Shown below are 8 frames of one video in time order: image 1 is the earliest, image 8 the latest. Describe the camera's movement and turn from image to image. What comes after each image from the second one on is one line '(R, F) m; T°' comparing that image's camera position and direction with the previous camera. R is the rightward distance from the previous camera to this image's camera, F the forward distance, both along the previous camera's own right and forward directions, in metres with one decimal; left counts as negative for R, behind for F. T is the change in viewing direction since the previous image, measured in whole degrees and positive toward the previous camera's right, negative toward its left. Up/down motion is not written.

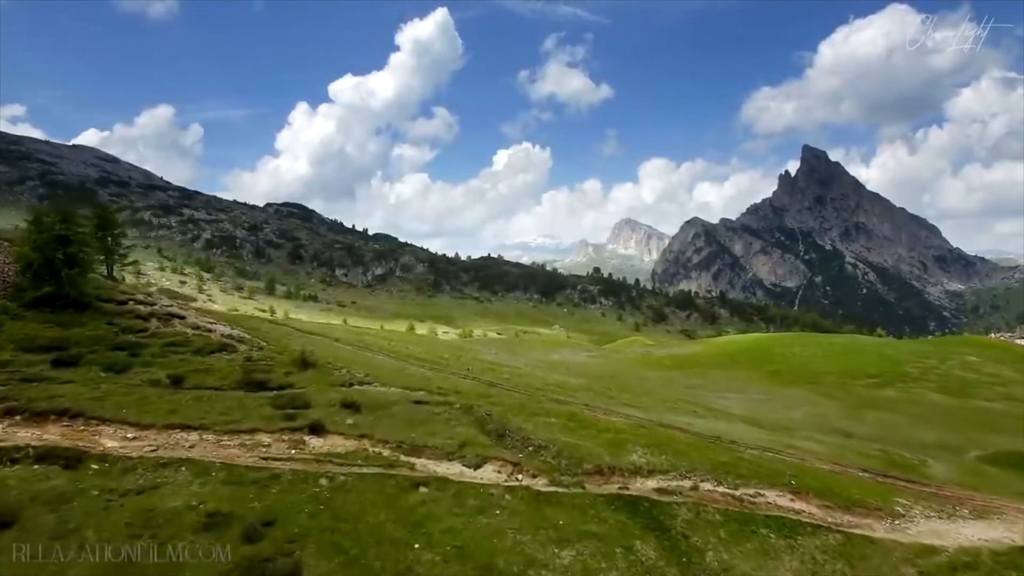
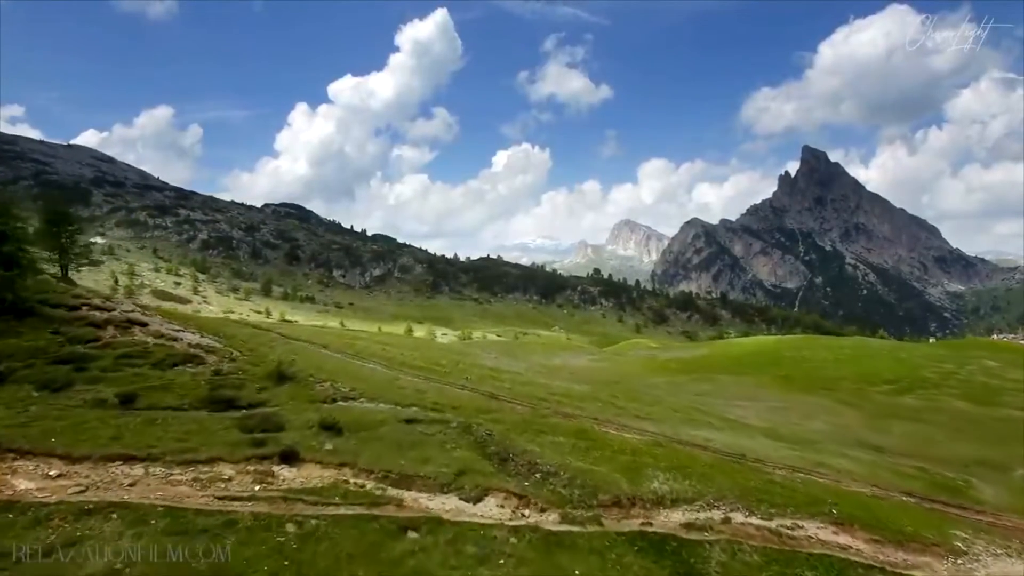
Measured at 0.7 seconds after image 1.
(-0.2, +4.2) m; 0°
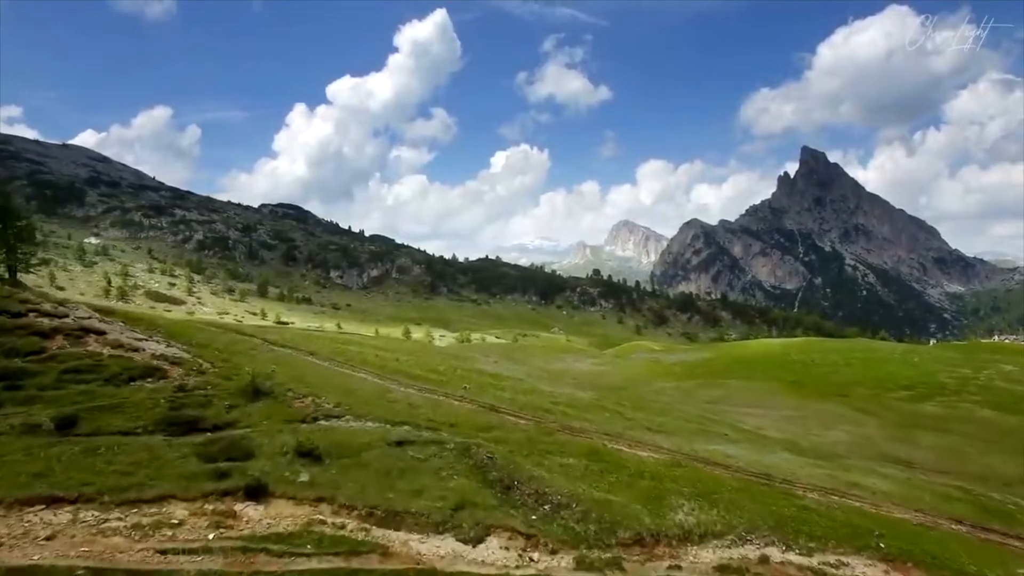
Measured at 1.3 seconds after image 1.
(-0.2, +3.8) m; 0°
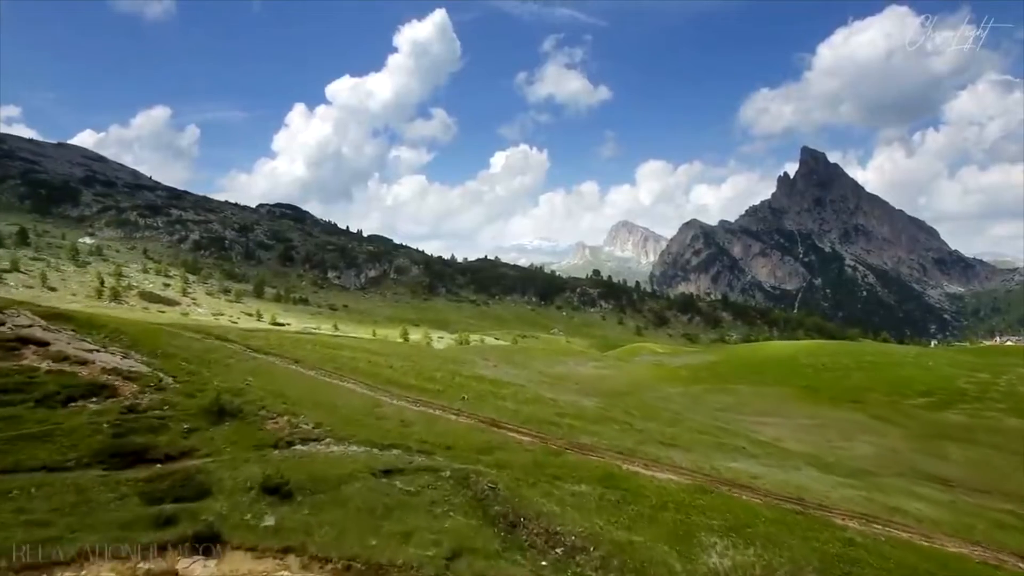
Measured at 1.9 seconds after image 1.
(-0.2, +3.9) m; 0°
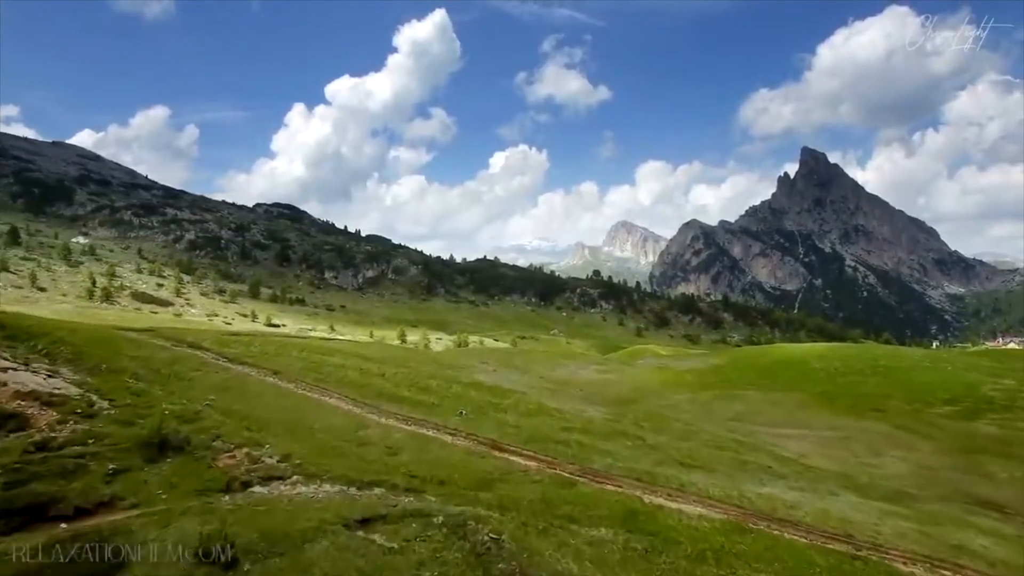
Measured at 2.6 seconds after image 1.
(-0.2, +4.7) m; 0°
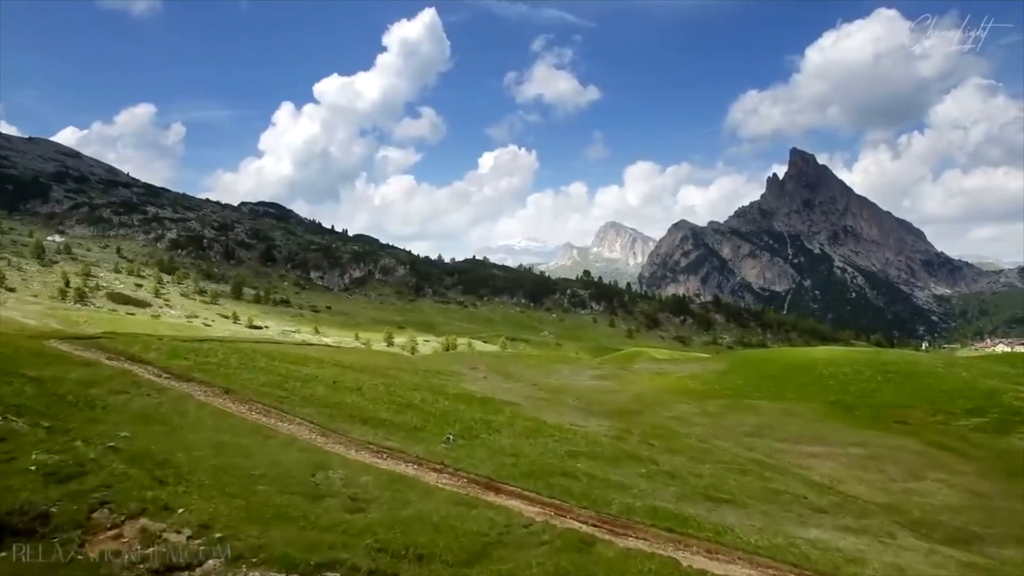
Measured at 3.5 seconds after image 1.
(-0.4, +6.5) m; +1°
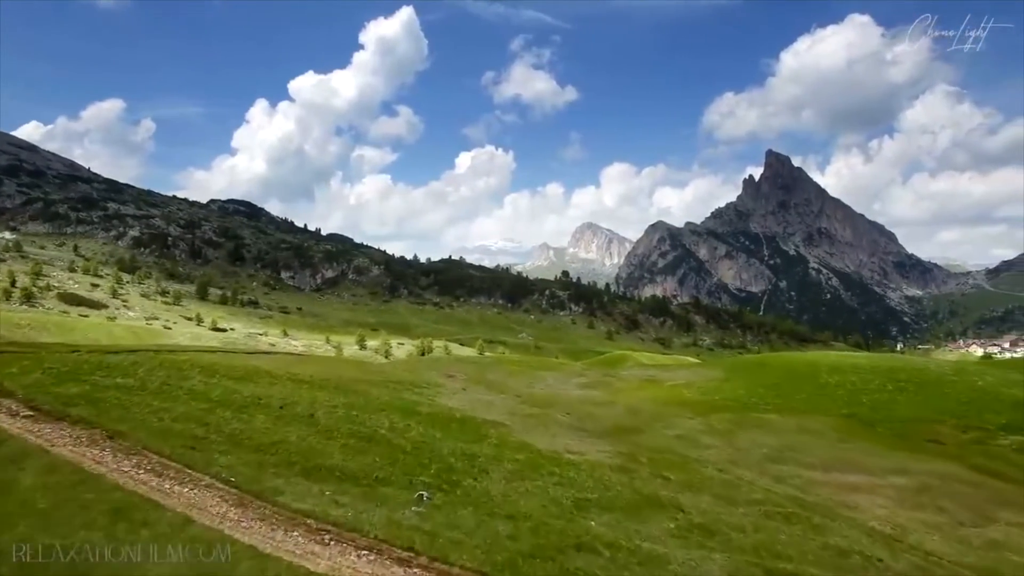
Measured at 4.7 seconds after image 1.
(-0.8, +9.4) m; +2°
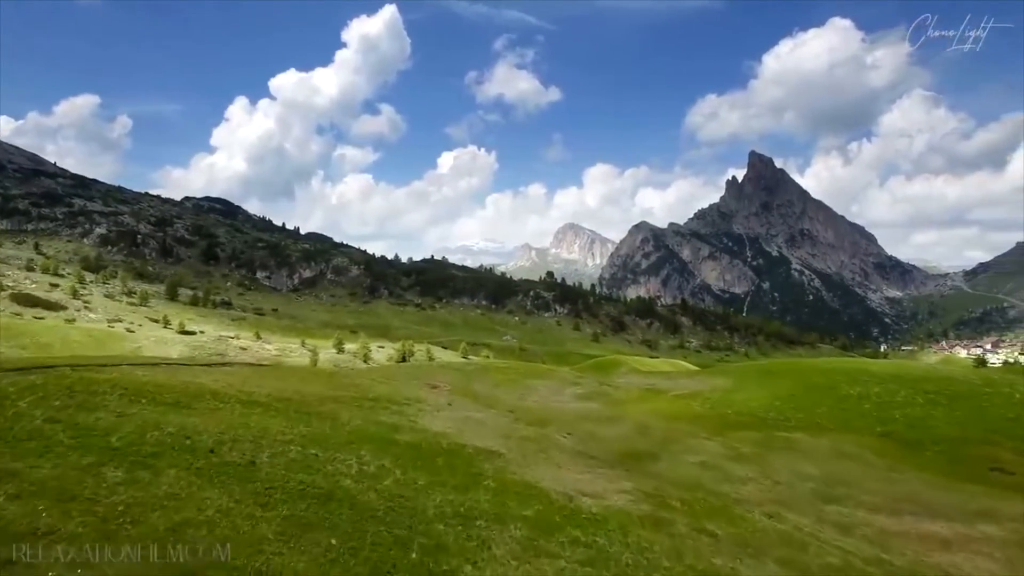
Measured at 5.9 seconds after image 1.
(-1.2, +10.3) m; +2°
